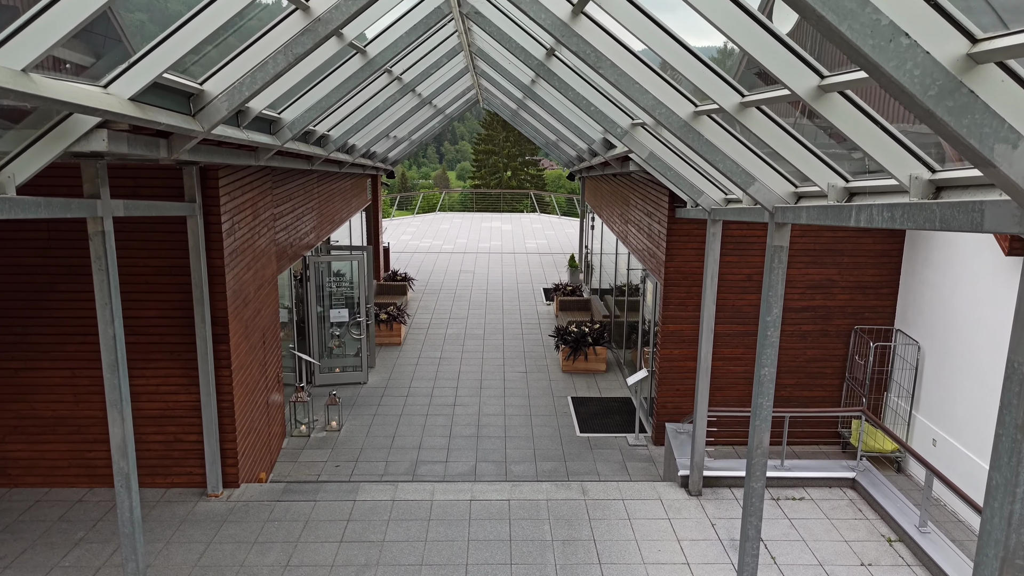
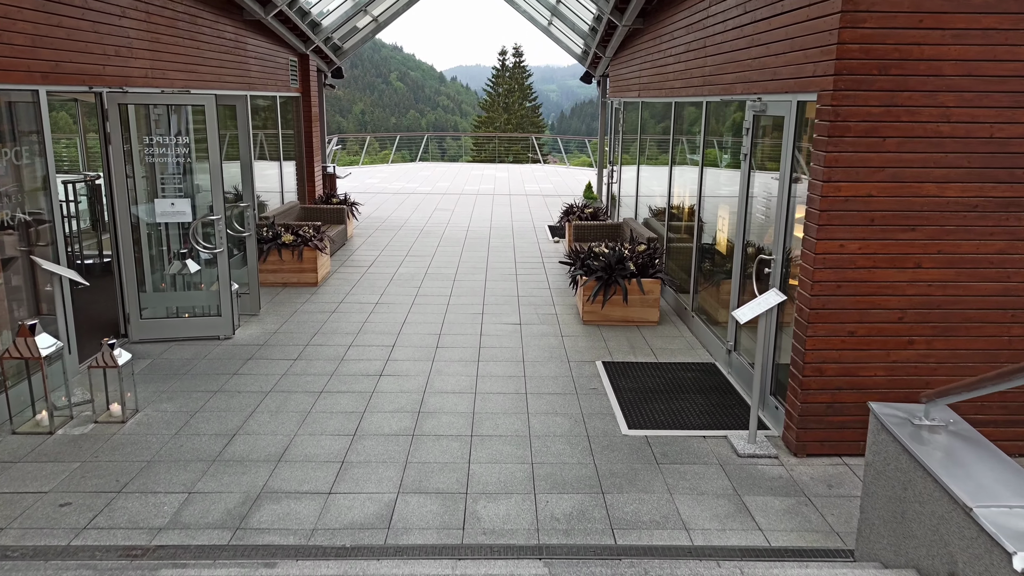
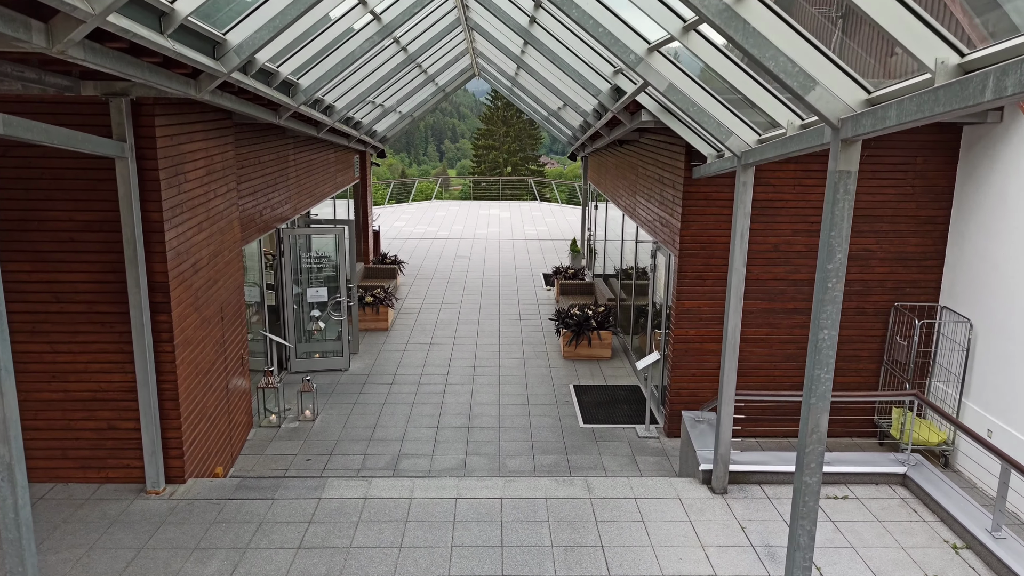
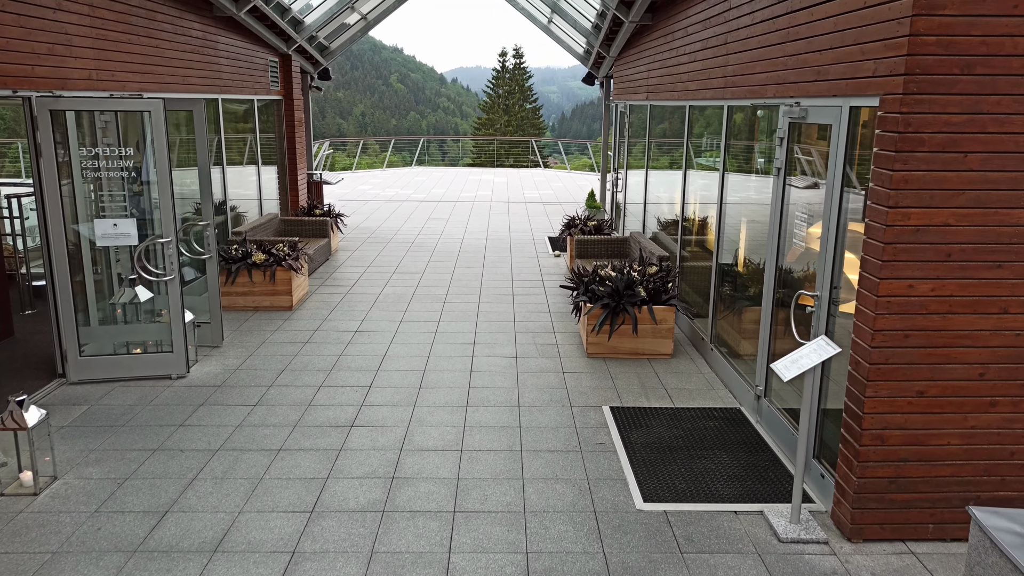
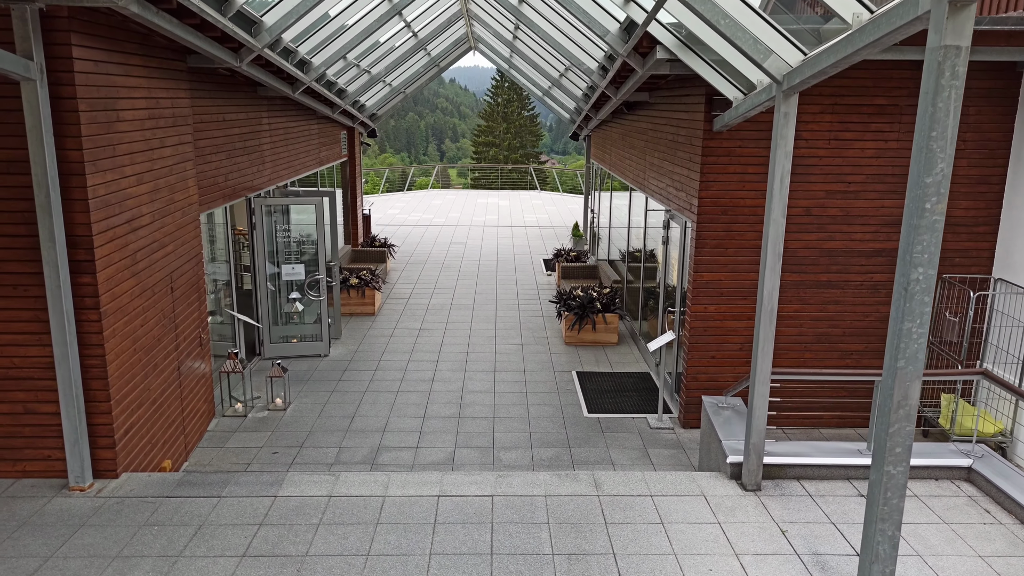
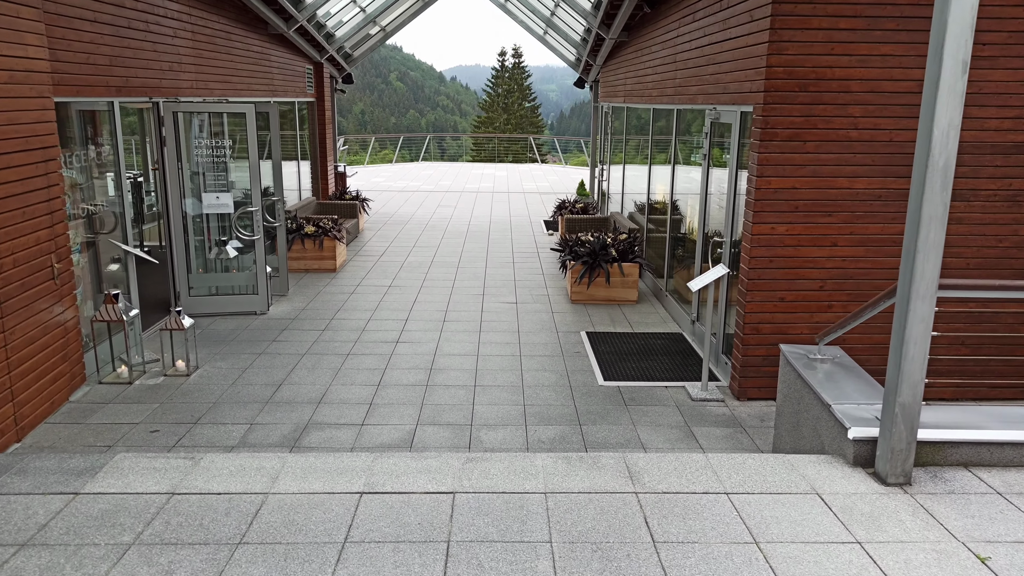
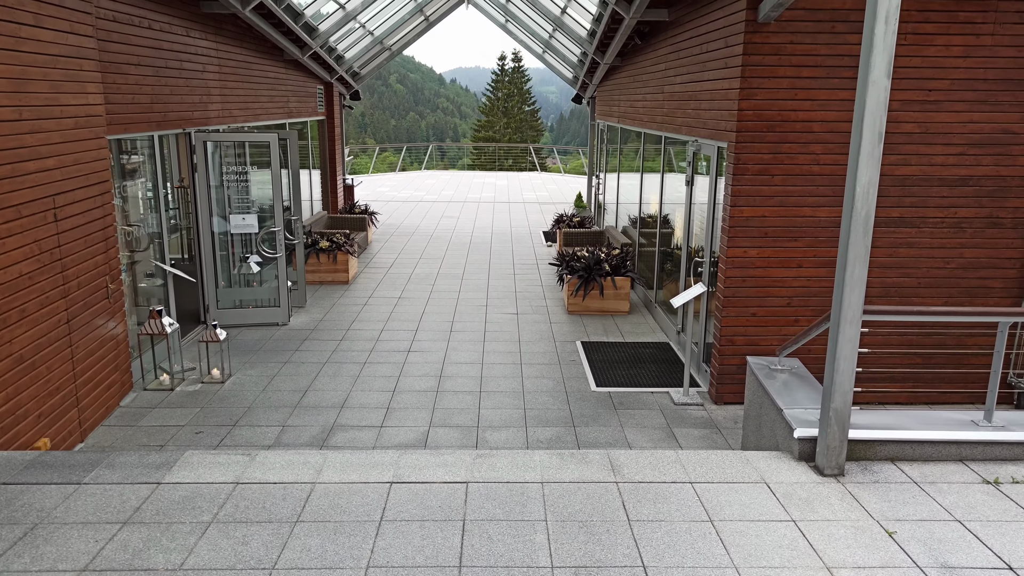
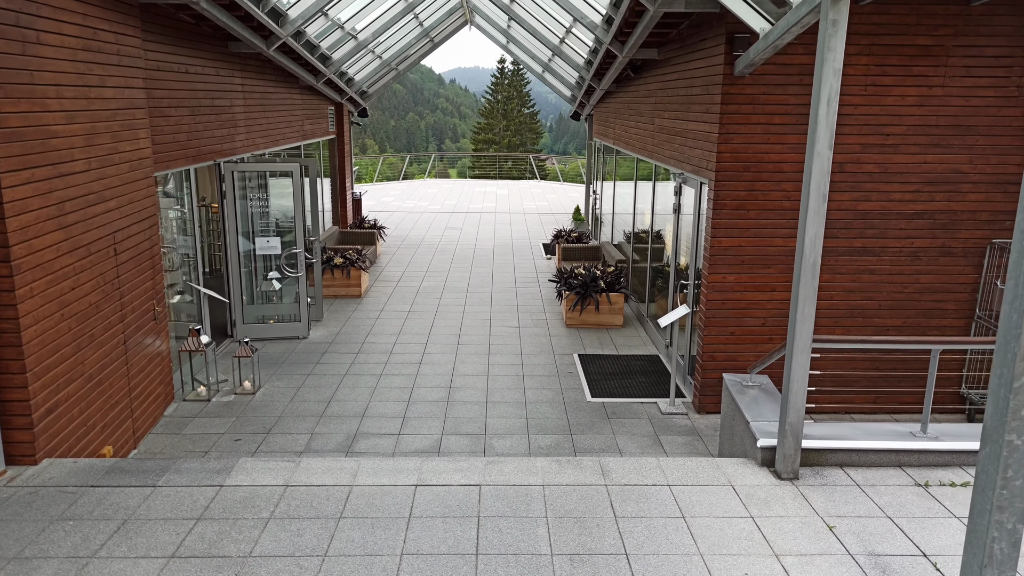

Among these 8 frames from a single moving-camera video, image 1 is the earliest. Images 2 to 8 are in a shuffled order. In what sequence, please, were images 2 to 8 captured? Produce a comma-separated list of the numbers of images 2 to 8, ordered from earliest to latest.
3, 5, 8, 7, 6, 2, 4
